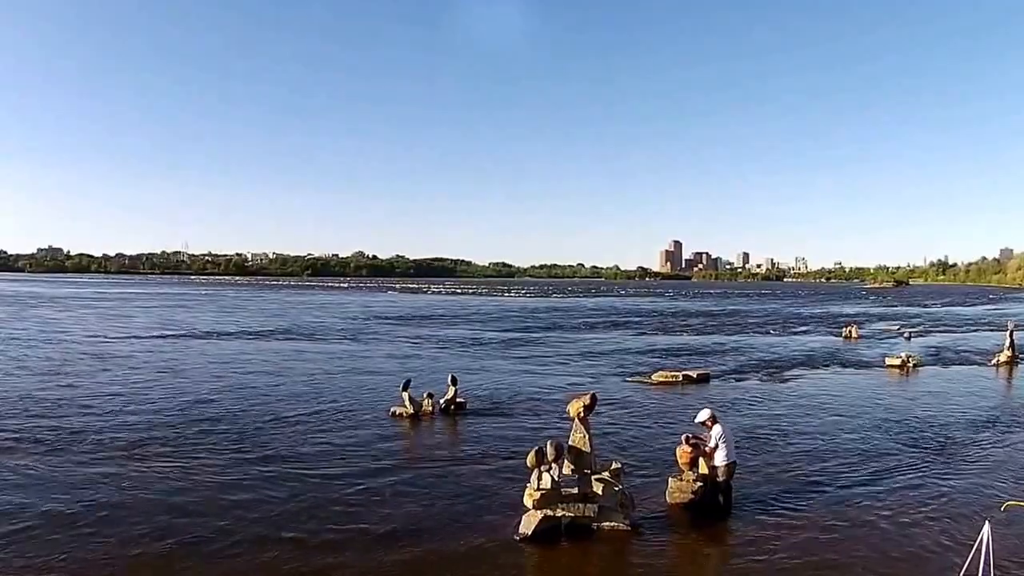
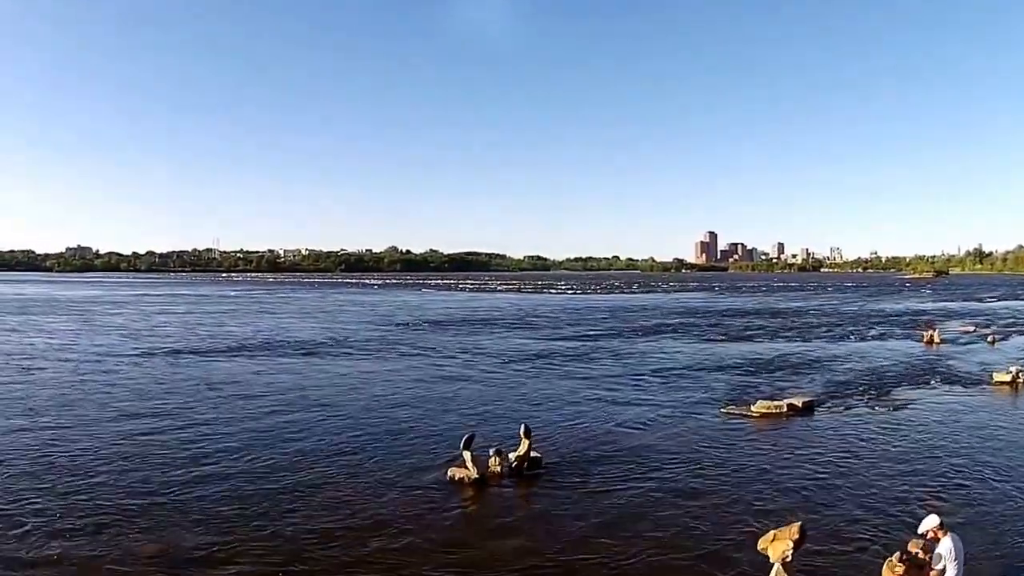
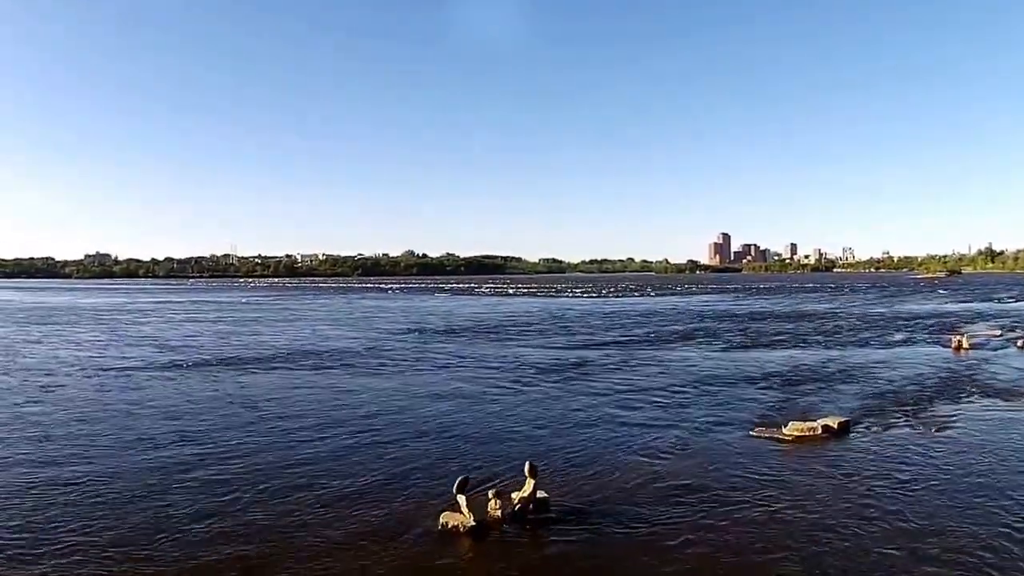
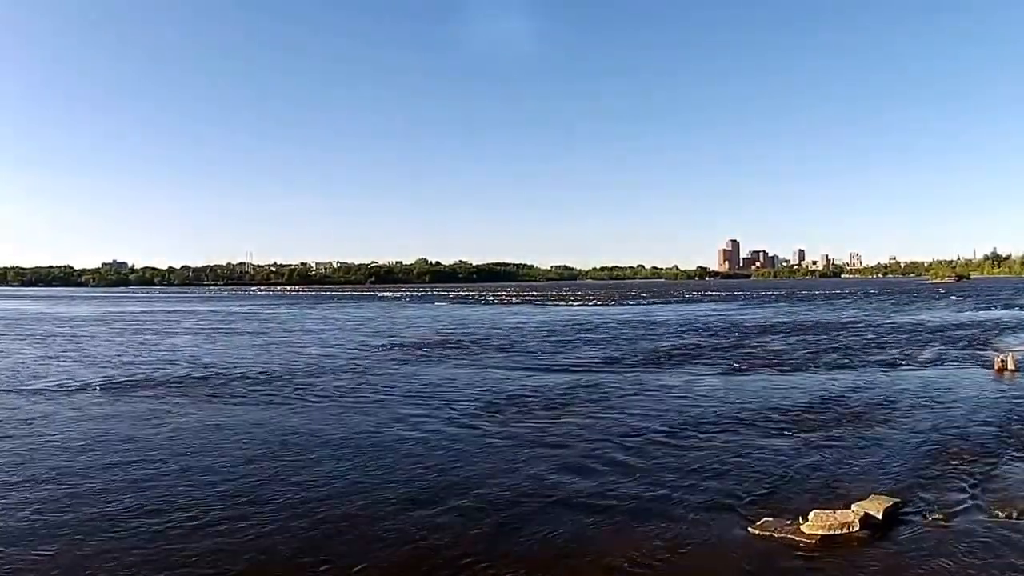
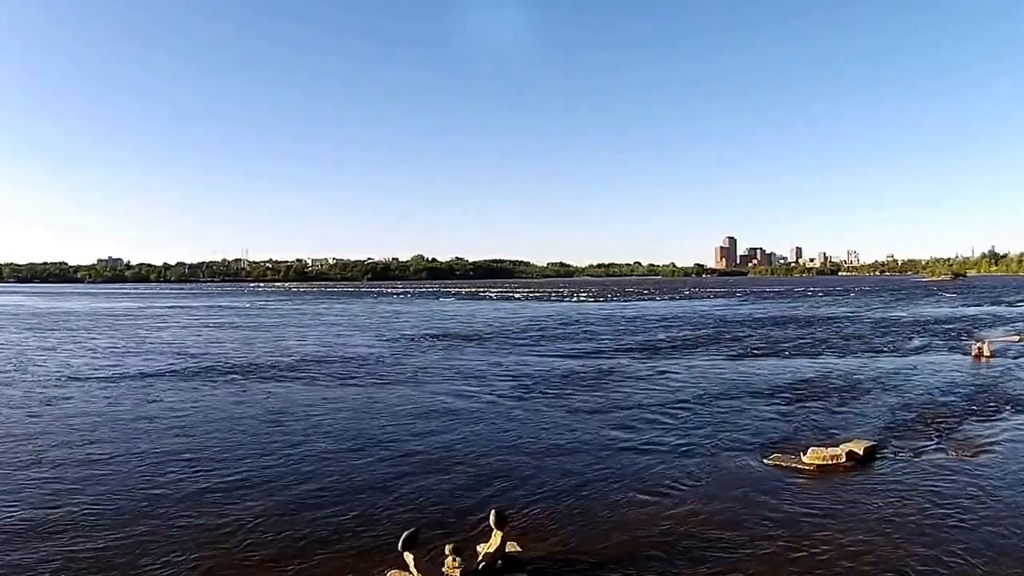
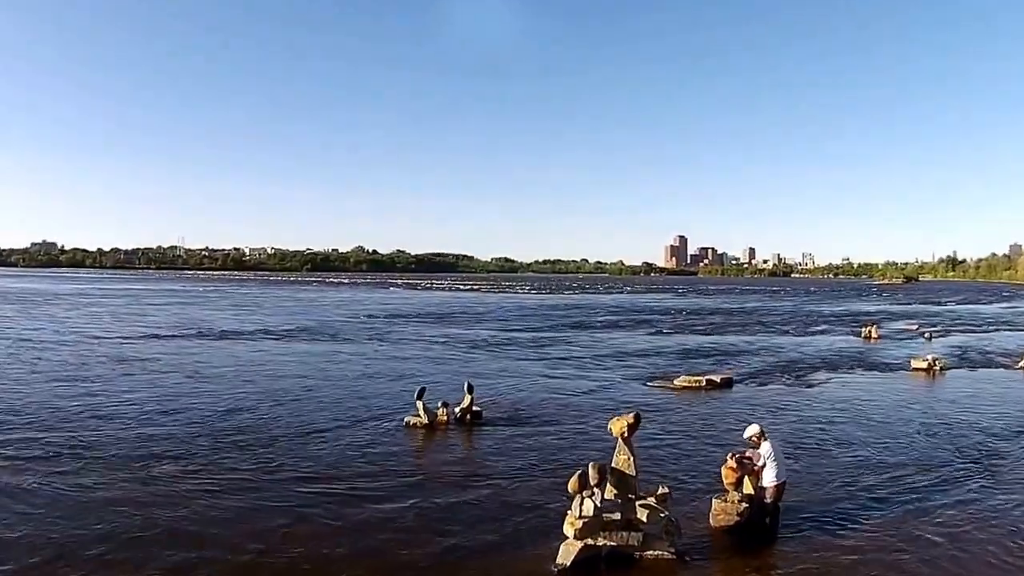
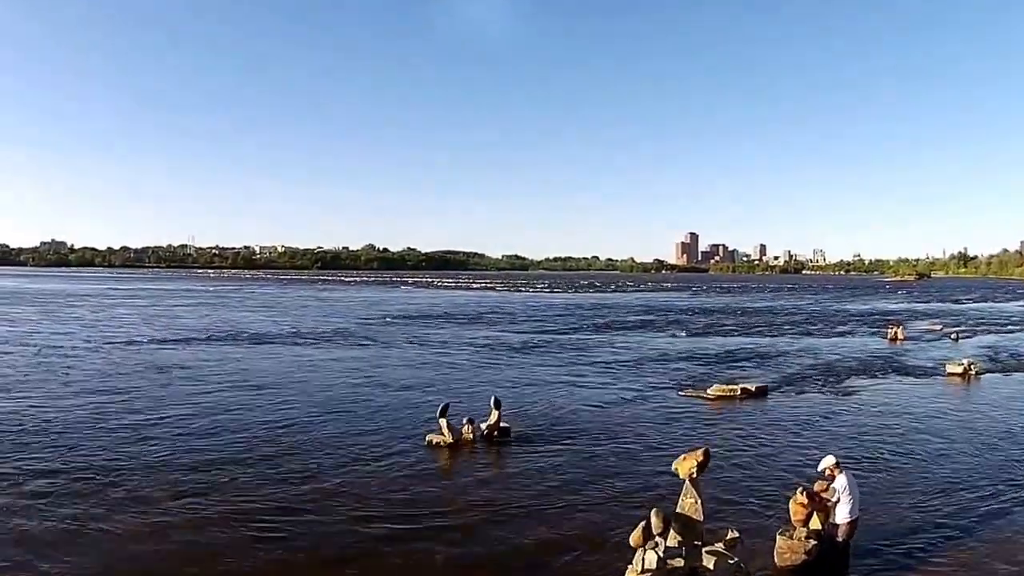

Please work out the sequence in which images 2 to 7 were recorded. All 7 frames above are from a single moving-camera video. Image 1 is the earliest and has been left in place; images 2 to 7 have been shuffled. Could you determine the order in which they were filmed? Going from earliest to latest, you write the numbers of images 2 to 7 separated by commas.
6, 7, 2, 3, 5, 4
